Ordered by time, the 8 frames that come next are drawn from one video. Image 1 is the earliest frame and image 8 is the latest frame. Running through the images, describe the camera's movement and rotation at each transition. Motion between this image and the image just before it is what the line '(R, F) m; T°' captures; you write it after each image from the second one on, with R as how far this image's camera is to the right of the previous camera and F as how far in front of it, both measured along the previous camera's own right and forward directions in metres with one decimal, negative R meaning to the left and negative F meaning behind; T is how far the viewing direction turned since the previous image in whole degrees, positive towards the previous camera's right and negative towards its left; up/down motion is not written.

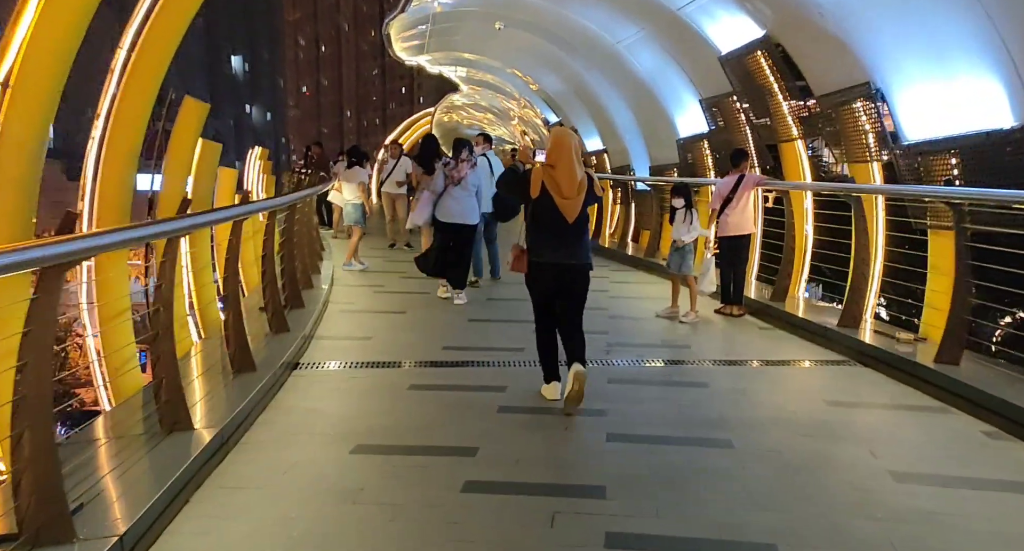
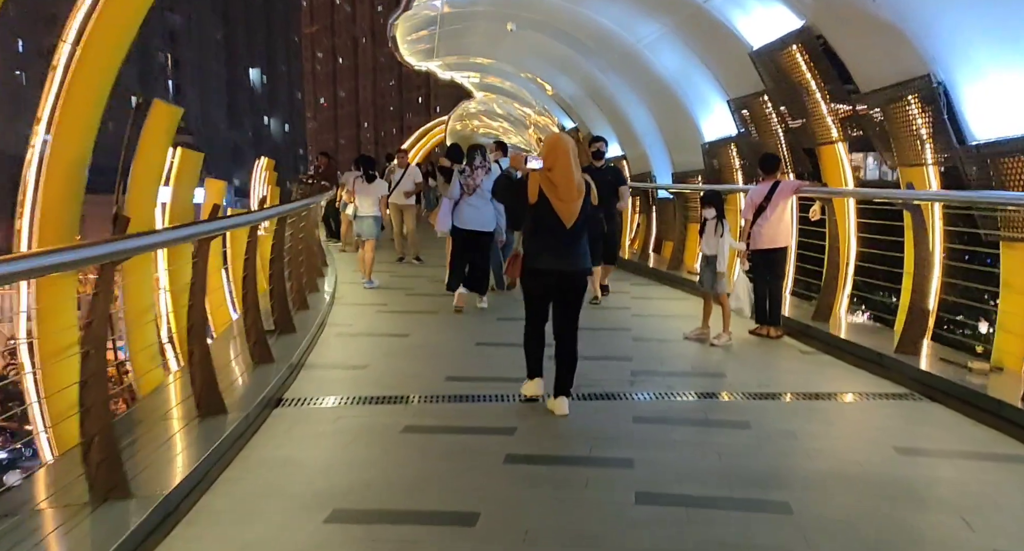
(0.0, +0.7) m; -1°
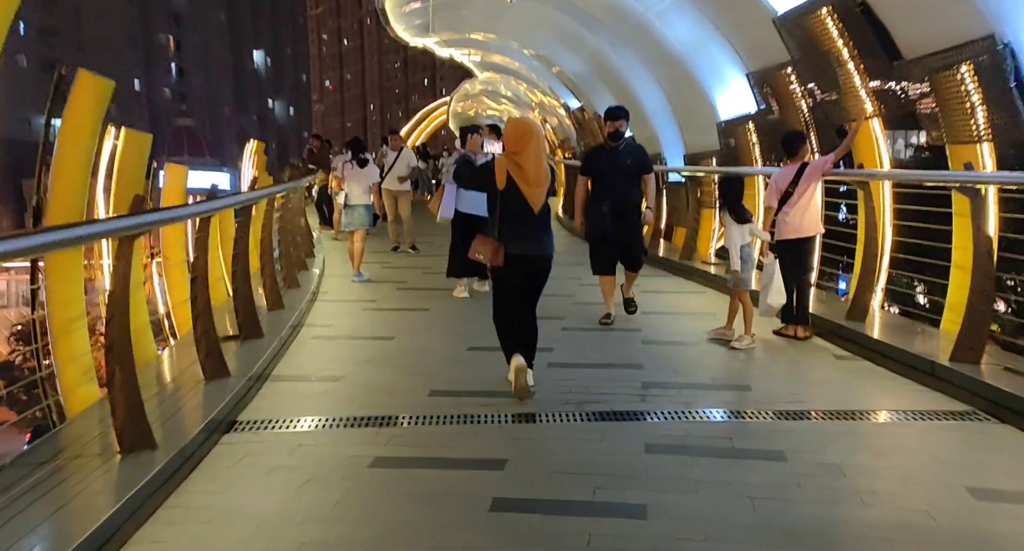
(+0.1, +0.7) m; -1°
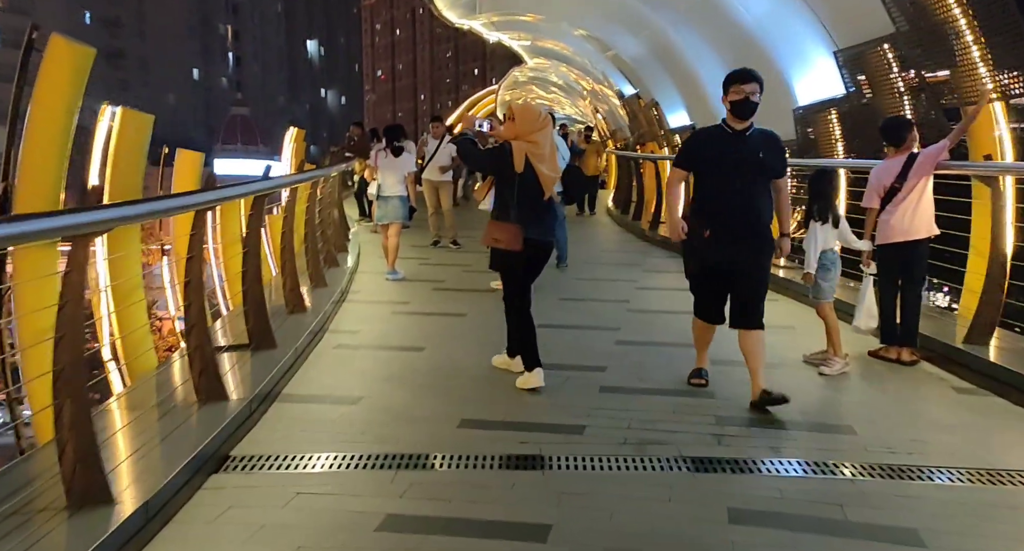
(0.0, +0.8) m; -3°
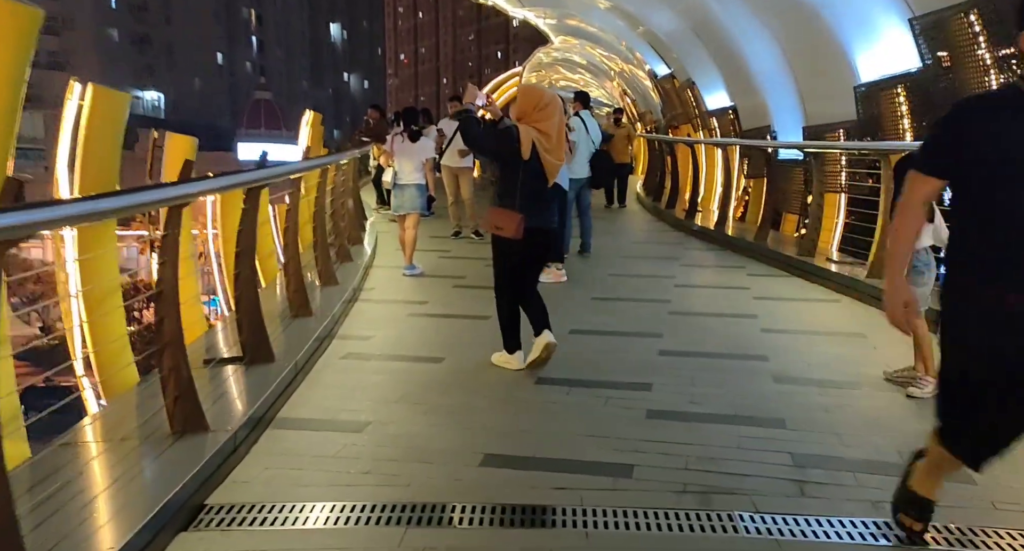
(-0.1, +0.7) m; -2°
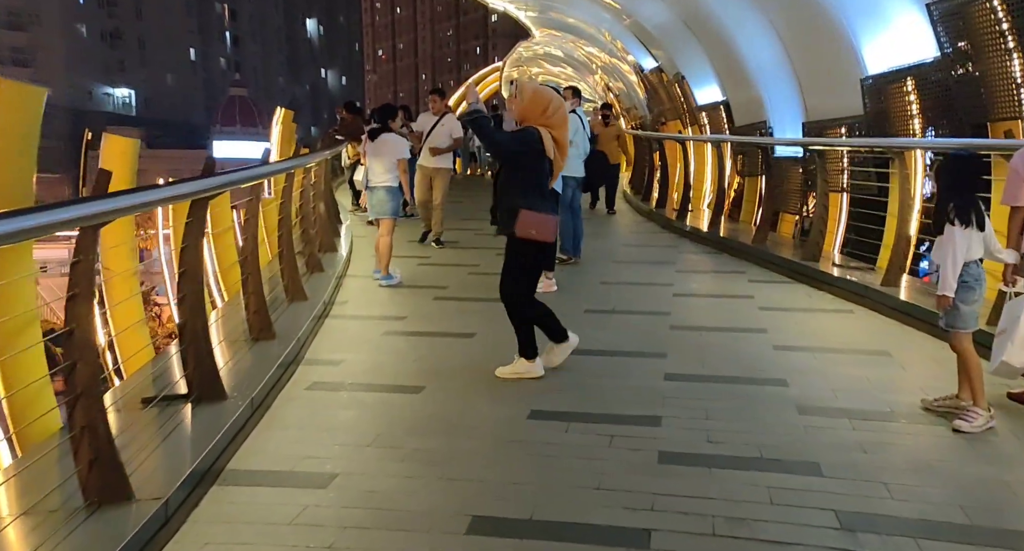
(0.0, +0.5) m; +1°
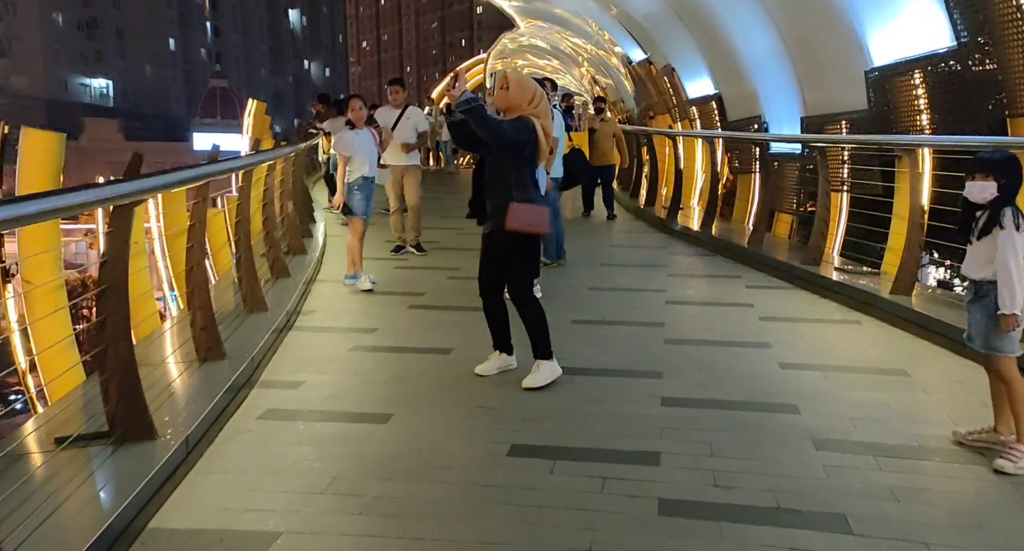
(0.0, +0.5) m; +1°
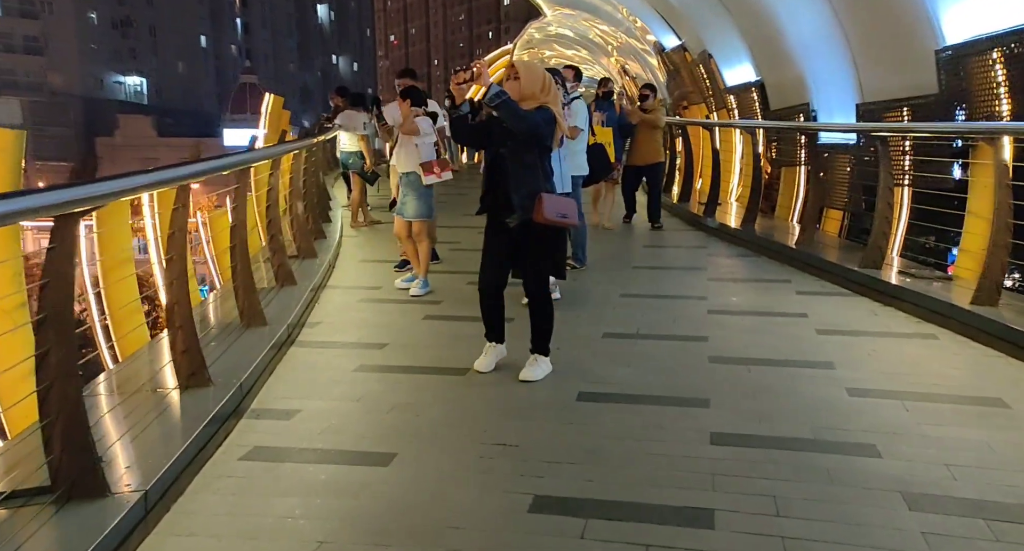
(0.0, +0.6) m; -2°
